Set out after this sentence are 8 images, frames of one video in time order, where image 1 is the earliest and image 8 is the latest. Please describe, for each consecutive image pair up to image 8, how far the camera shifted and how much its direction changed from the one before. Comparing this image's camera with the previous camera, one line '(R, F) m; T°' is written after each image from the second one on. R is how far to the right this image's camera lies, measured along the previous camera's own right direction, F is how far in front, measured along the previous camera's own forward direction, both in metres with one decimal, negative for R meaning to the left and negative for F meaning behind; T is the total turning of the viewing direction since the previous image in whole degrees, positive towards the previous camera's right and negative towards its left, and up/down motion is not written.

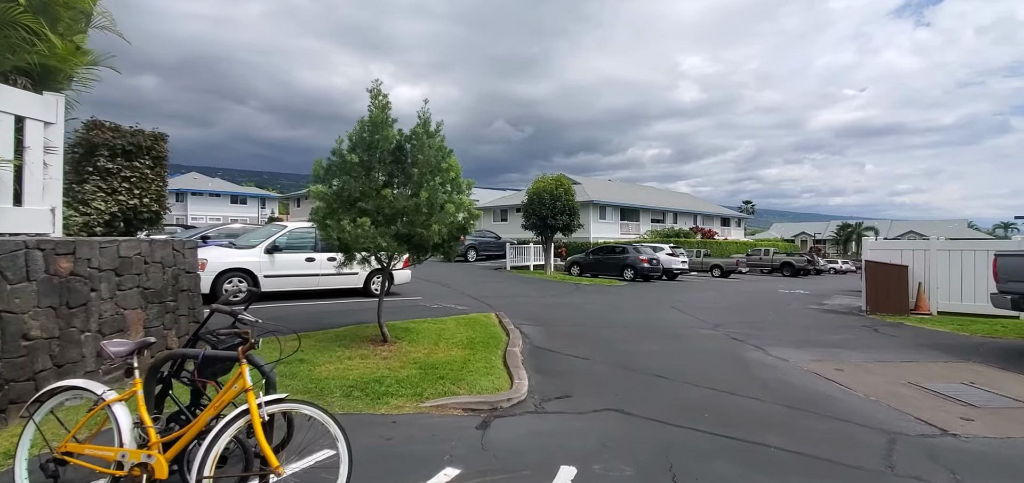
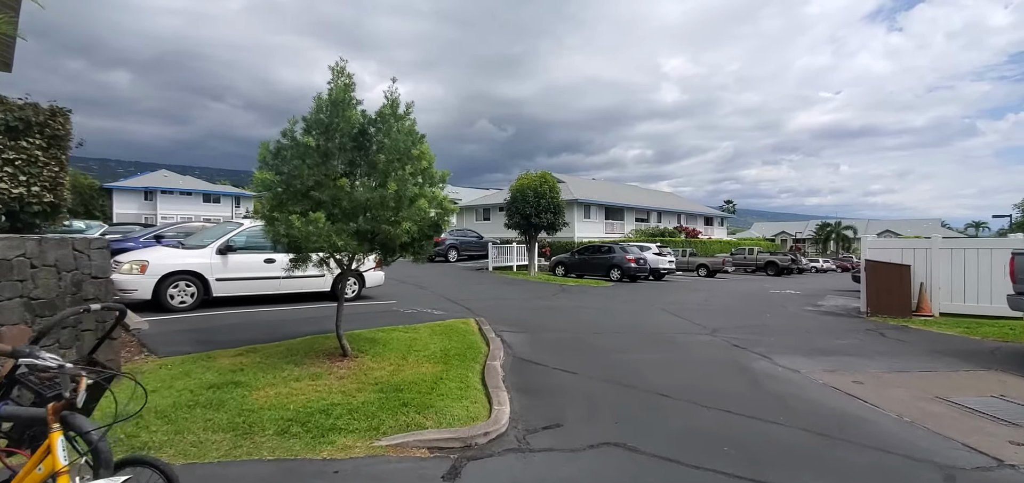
(0.0, +1.1) m; +2°
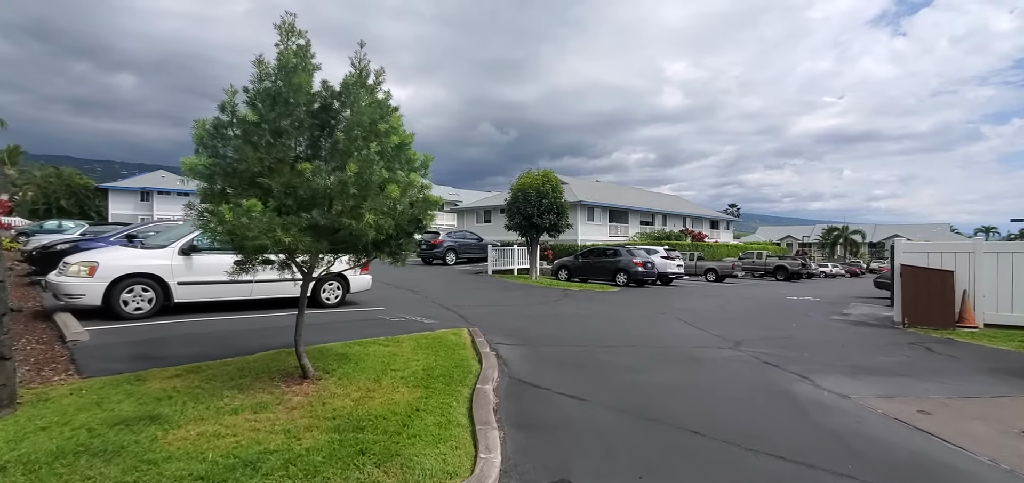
(+0.1, +1.2) m; 0°
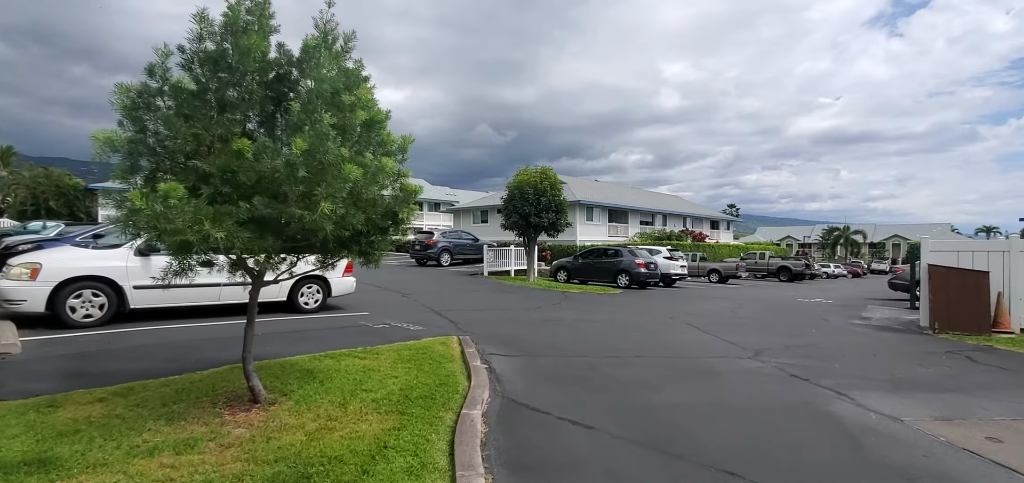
(+0.1, +1.0) m; 0°
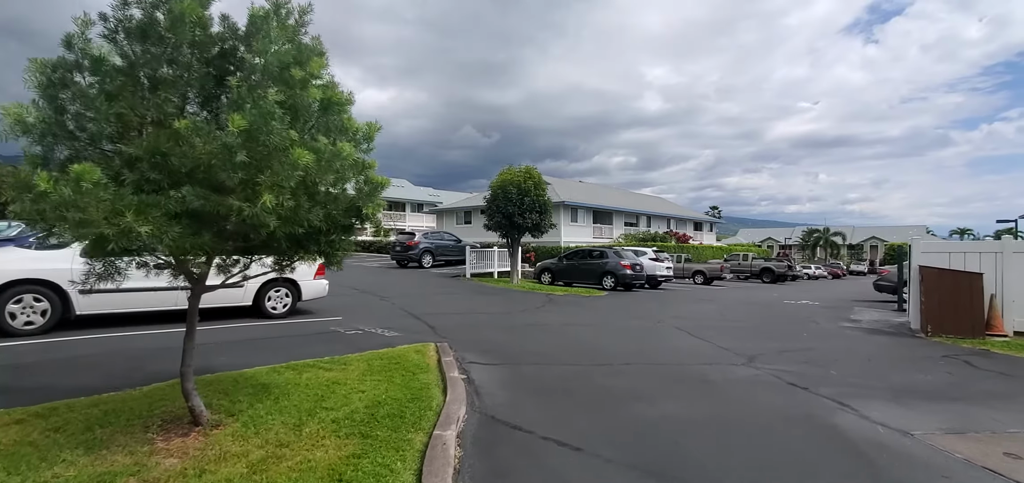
(+0.1, +0.5) m; +2°
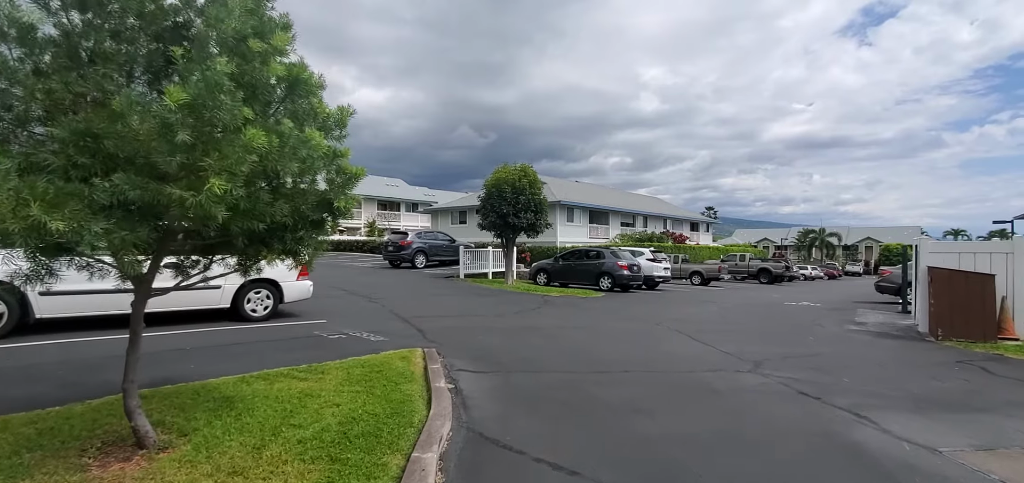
(+0.1, +0.5) m; 0°
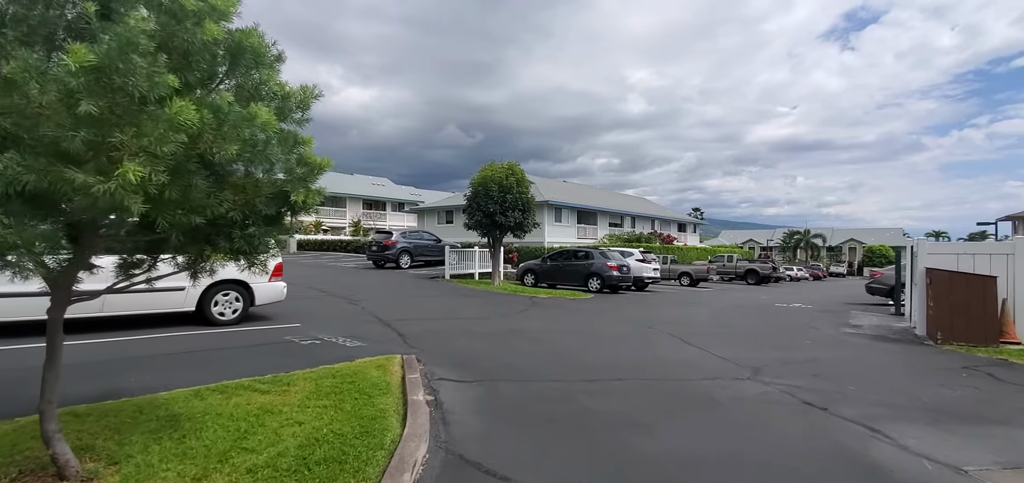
(0.0, +0.5) m; +1°
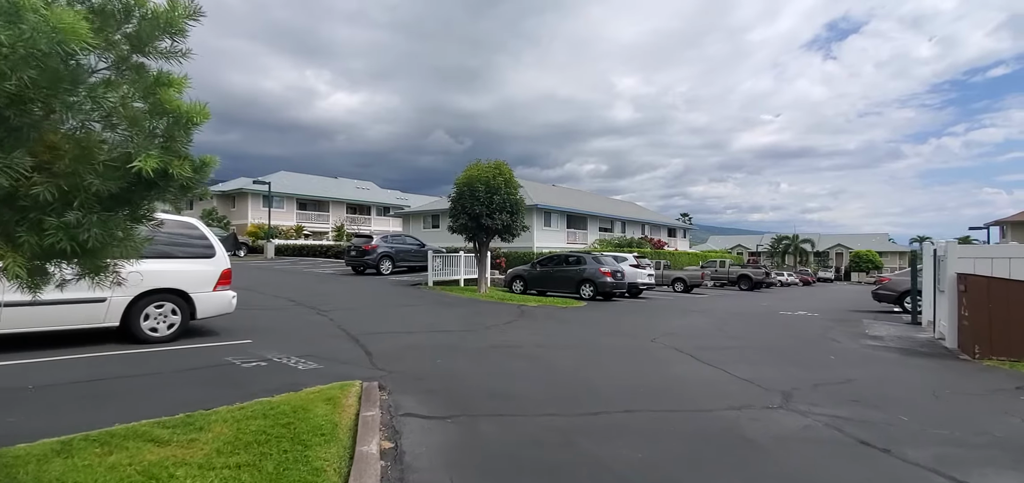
(0.0, +1.3) m; +1°
